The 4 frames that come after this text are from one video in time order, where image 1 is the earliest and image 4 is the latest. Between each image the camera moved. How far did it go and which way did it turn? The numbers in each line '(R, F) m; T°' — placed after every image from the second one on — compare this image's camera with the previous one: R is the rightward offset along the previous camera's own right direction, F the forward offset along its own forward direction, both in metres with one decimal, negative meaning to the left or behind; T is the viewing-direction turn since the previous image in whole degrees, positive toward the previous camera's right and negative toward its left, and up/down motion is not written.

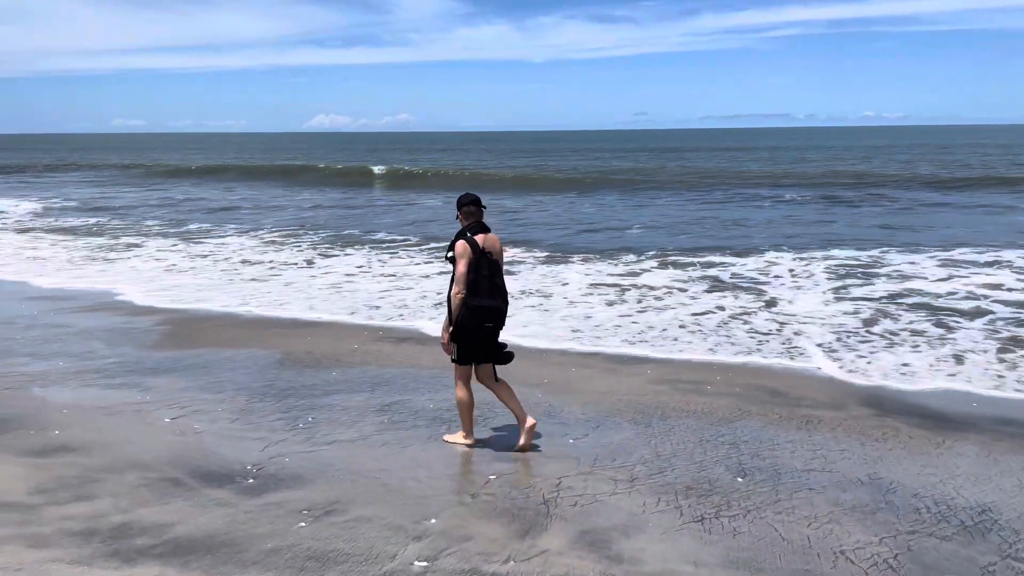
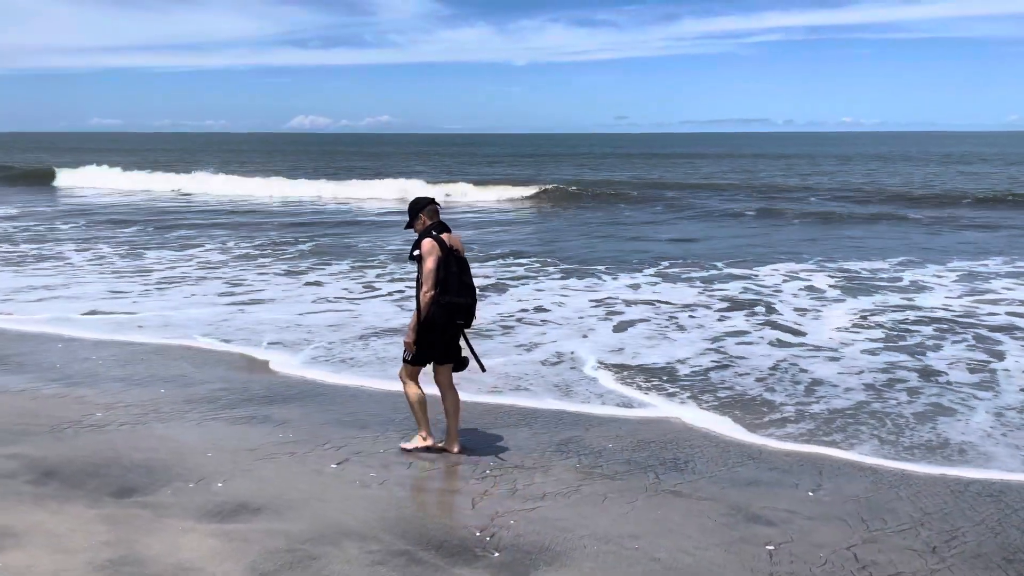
(-1.1, +0.6) m; +1°
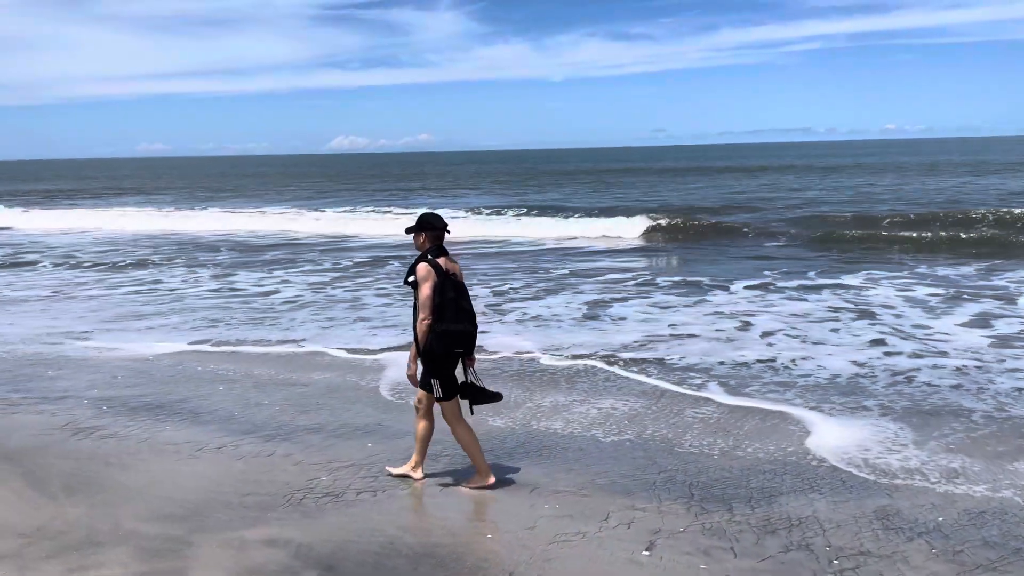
(-1.2, +0.6) m; -3°
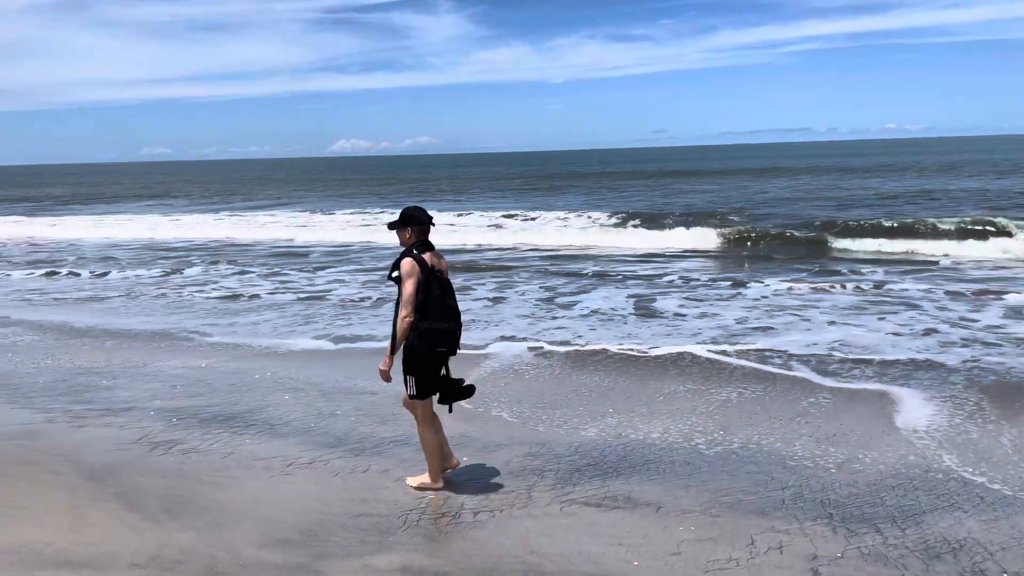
(-0.5, +0.2) m; 0°
